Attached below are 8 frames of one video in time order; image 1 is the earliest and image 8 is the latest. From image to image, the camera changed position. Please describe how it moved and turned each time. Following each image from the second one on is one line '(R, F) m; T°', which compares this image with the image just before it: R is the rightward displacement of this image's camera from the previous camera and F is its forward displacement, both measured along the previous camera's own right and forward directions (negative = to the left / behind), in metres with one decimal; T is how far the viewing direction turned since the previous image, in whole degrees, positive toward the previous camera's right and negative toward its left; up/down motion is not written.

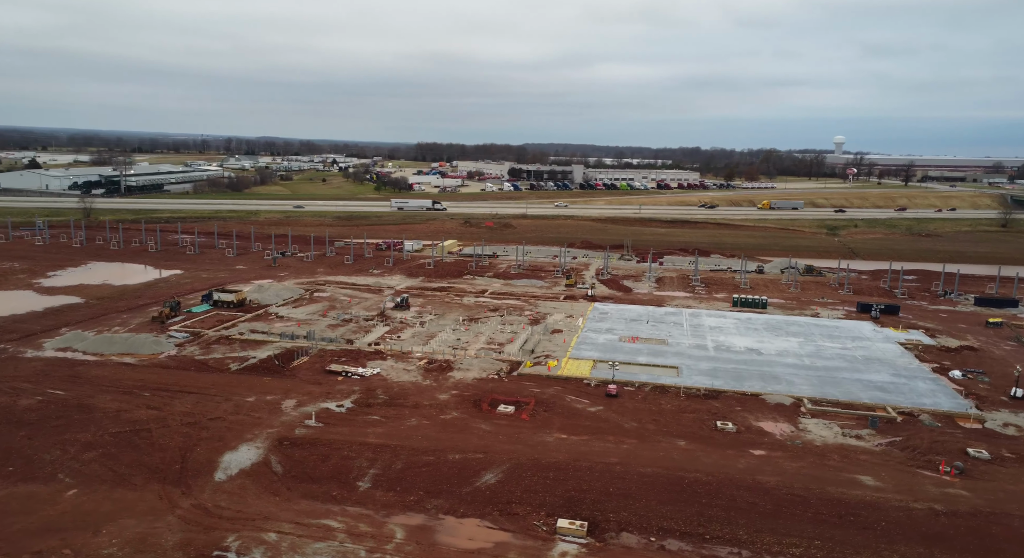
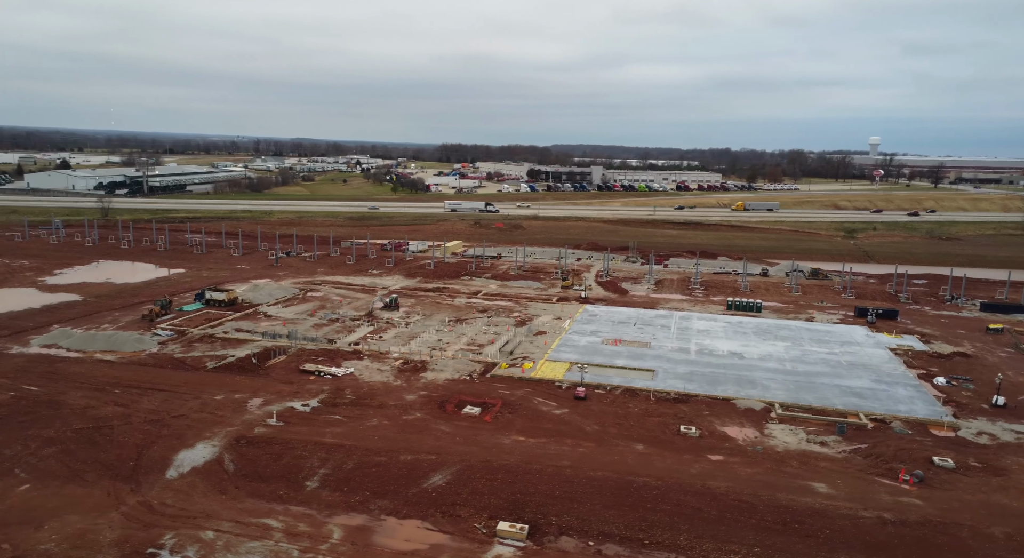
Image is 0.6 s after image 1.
(+1.4, +0.1) m; -2°
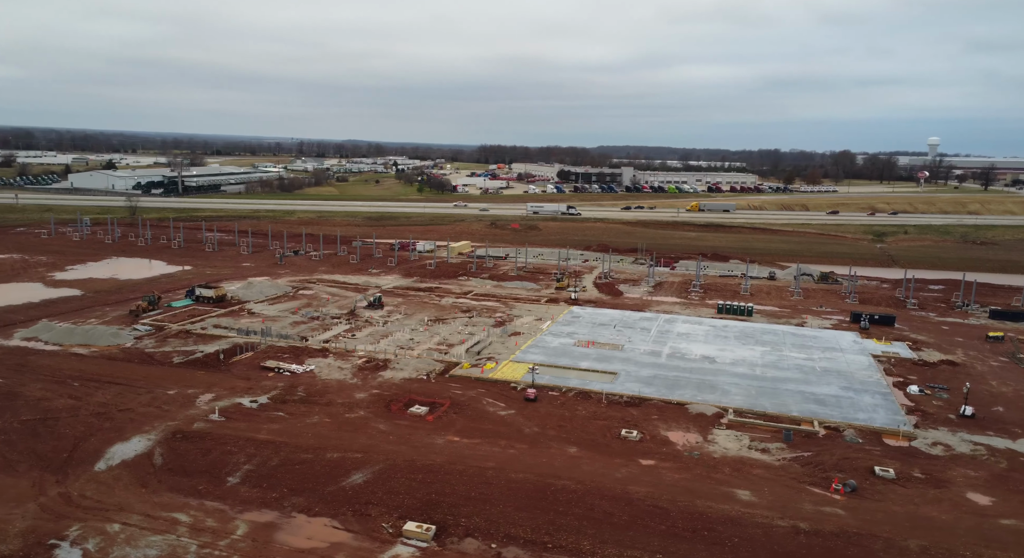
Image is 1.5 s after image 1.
(+2.2, +0.2) m; -3°
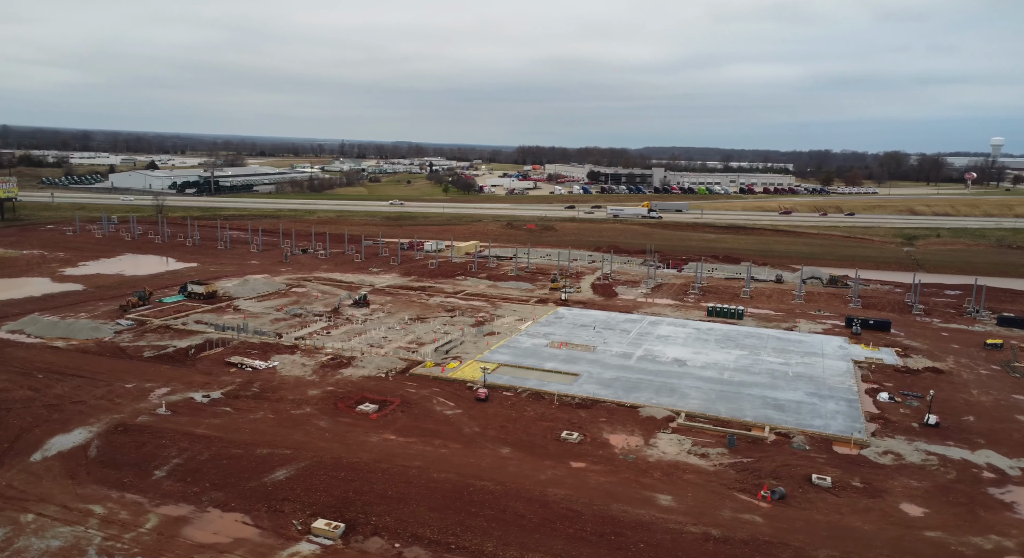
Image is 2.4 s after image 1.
(+2.2, +0.2) m; -3°
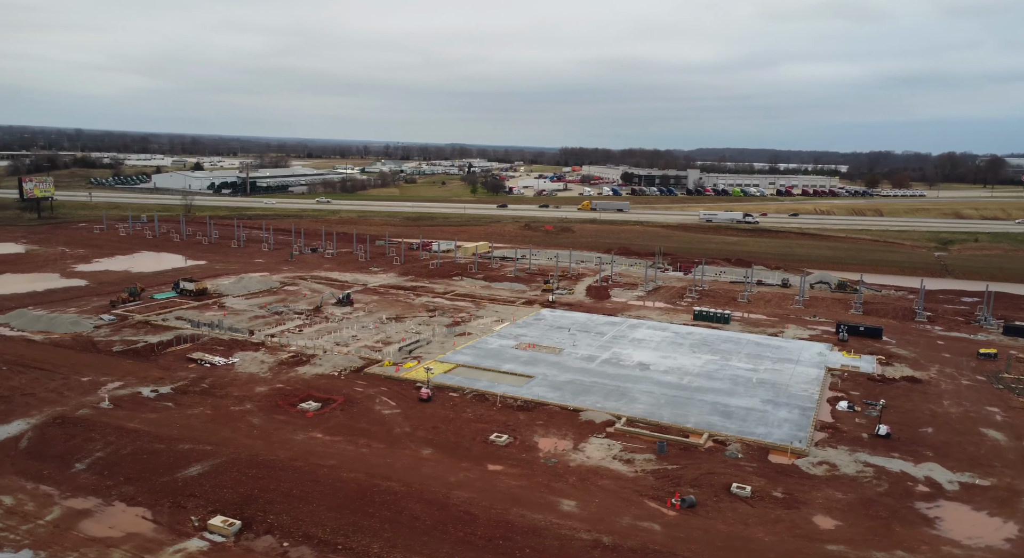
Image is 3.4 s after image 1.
(+2.5, +0.2) m; -3°
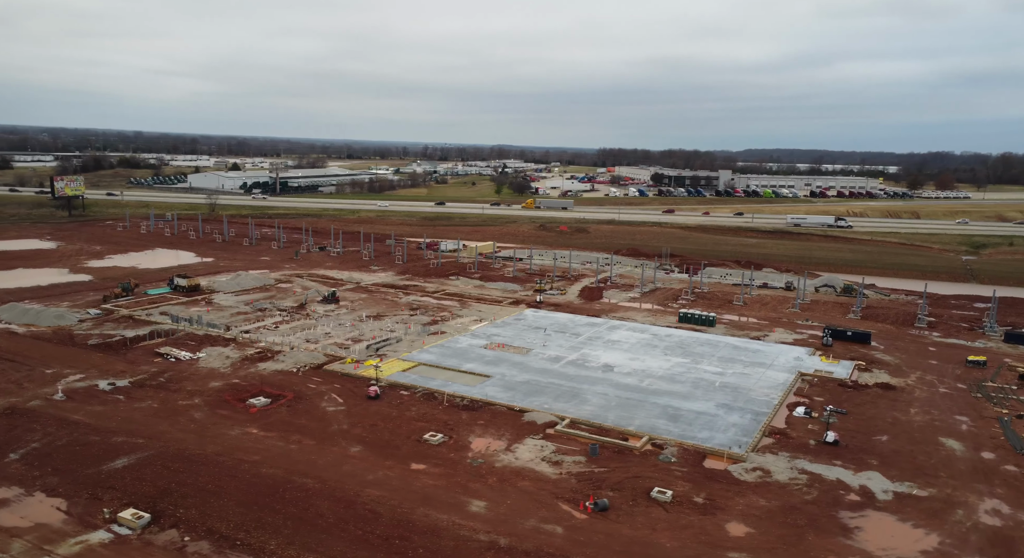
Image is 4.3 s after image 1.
(+2.2, +0.1) m; -3°
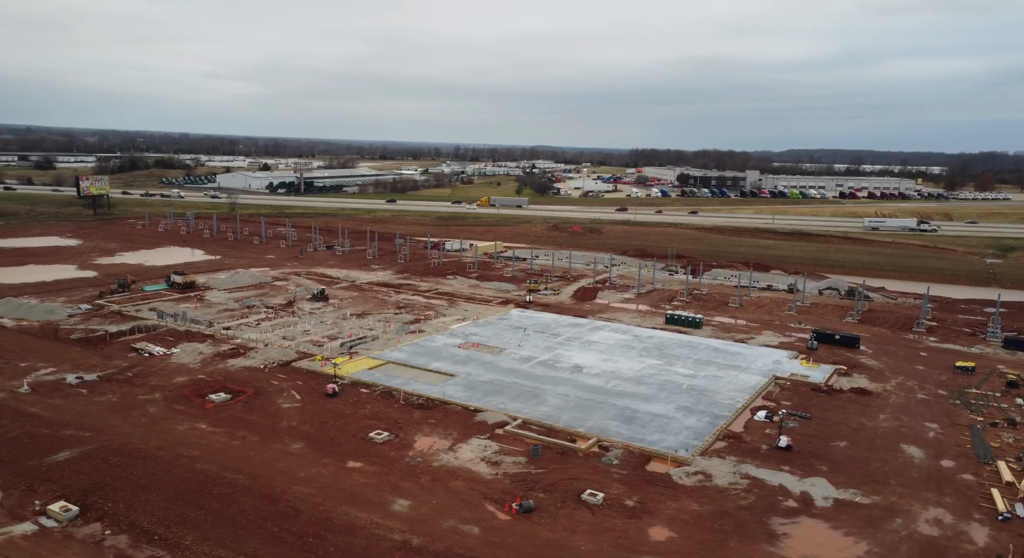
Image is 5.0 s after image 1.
(+1.9, +0.1) m; -2°
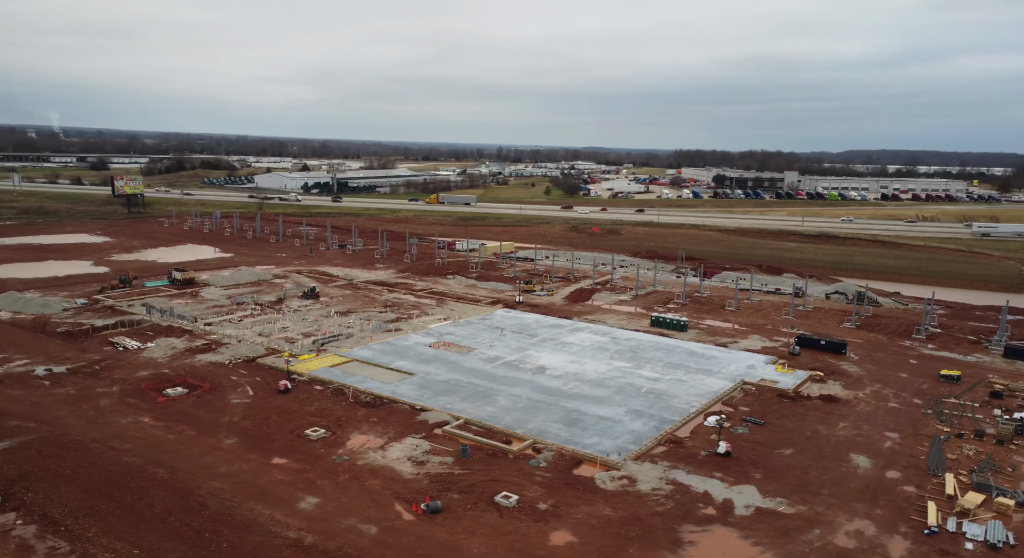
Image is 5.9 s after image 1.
(+2.3, +0.1) m; -3°
